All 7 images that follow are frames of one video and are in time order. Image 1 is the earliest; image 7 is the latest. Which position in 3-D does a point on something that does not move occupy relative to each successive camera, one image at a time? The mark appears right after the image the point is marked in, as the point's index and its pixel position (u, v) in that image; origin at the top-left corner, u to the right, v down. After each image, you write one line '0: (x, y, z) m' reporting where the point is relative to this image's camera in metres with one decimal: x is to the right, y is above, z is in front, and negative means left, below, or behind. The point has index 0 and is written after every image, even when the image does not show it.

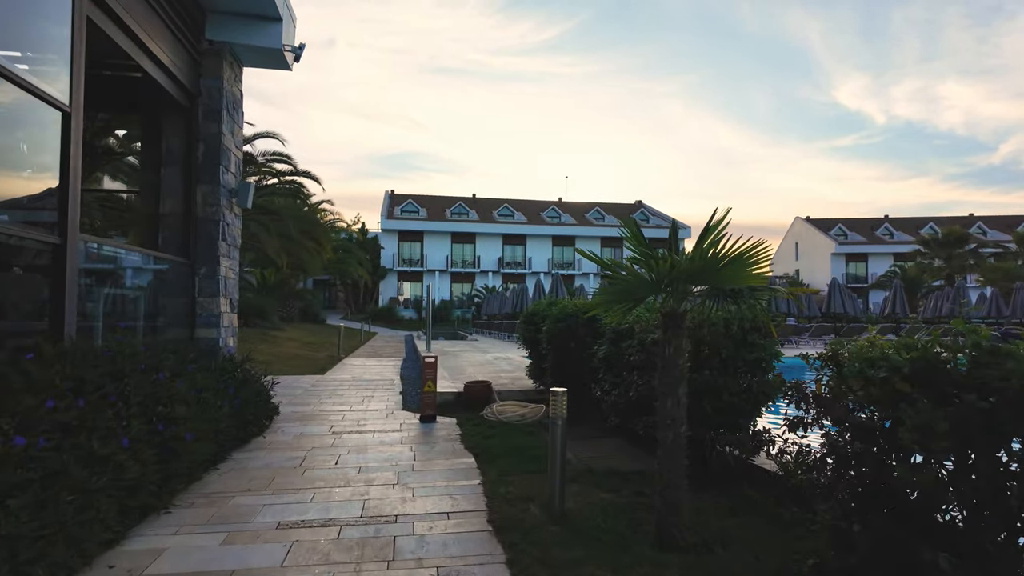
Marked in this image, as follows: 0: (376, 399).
0: (-2.2, -1.8, +9.2) m
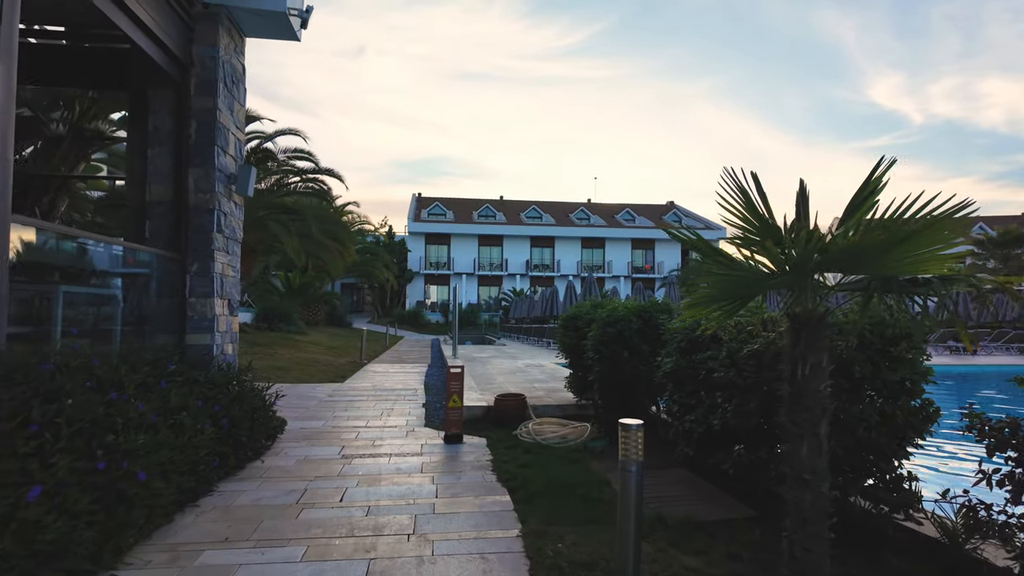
0: (-1.7, -1.8, +8.2) m
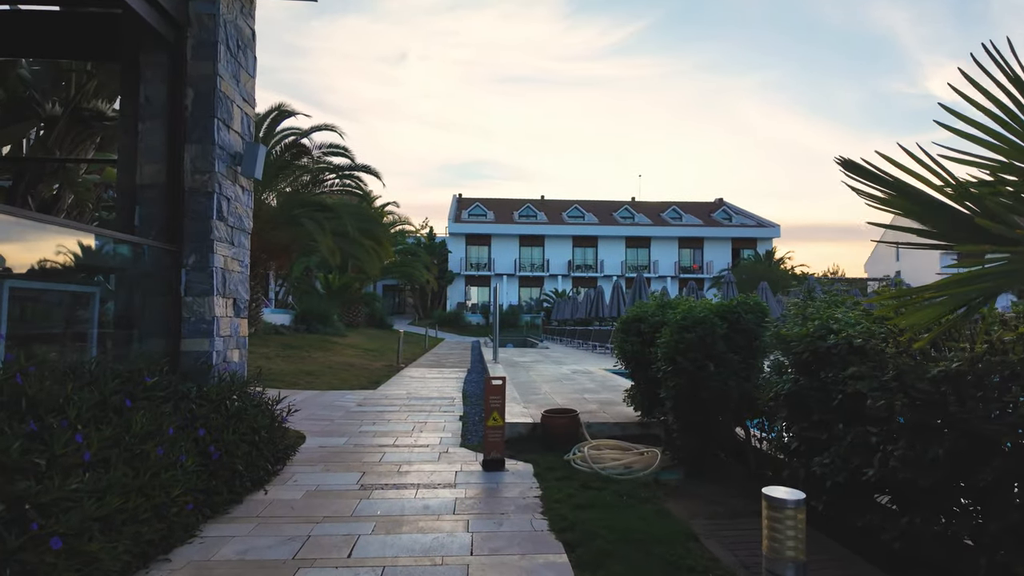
0: (-1.0, -1.7, +7.2) m
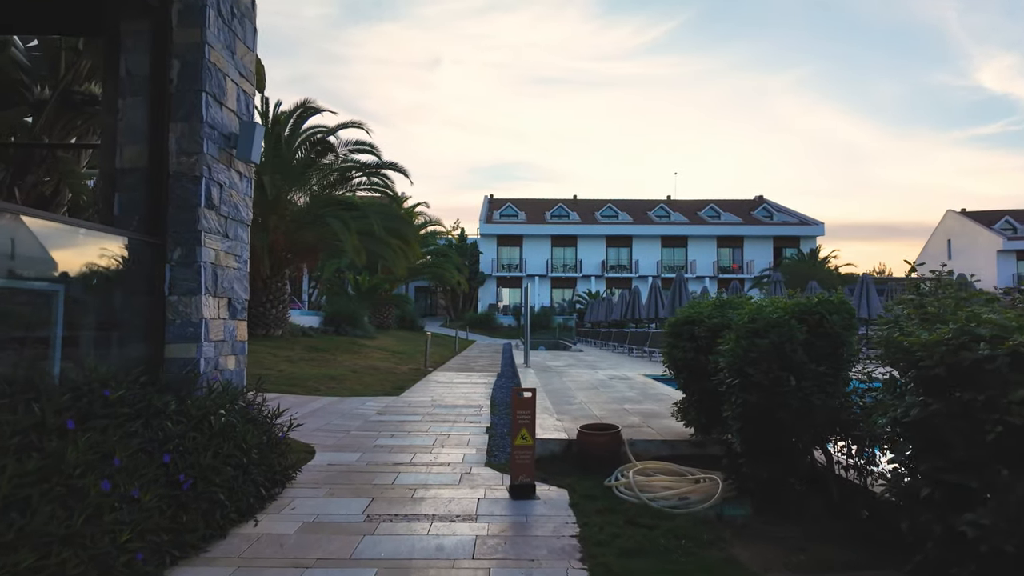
0: (-0.7, -1.7, +6.5) m
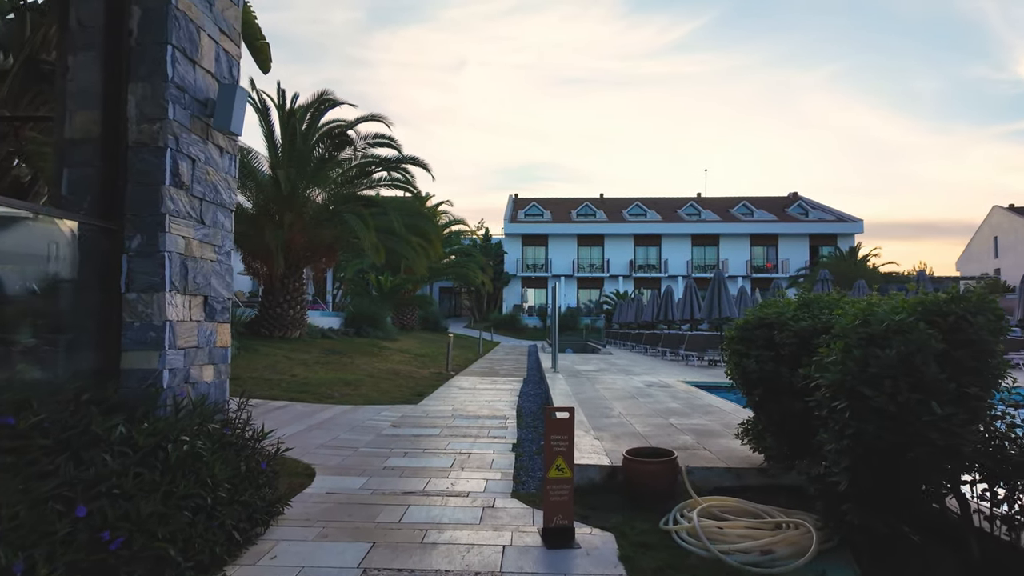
0: (-0.4, -1.7, +5.6) m
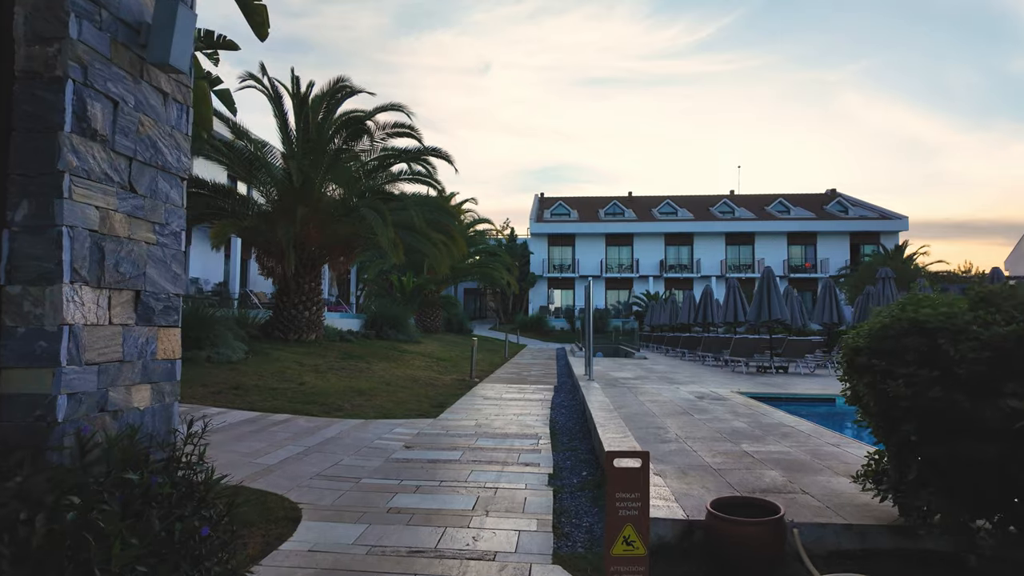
0: (-0.1, -1.7, +4.5) m
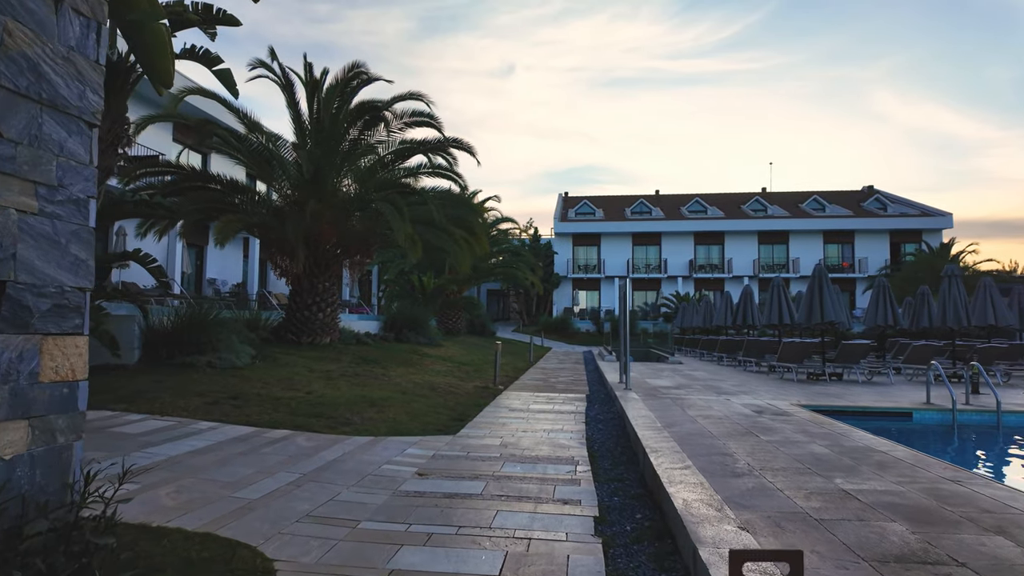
0: (+0.1, -1.6, +3.4) m
